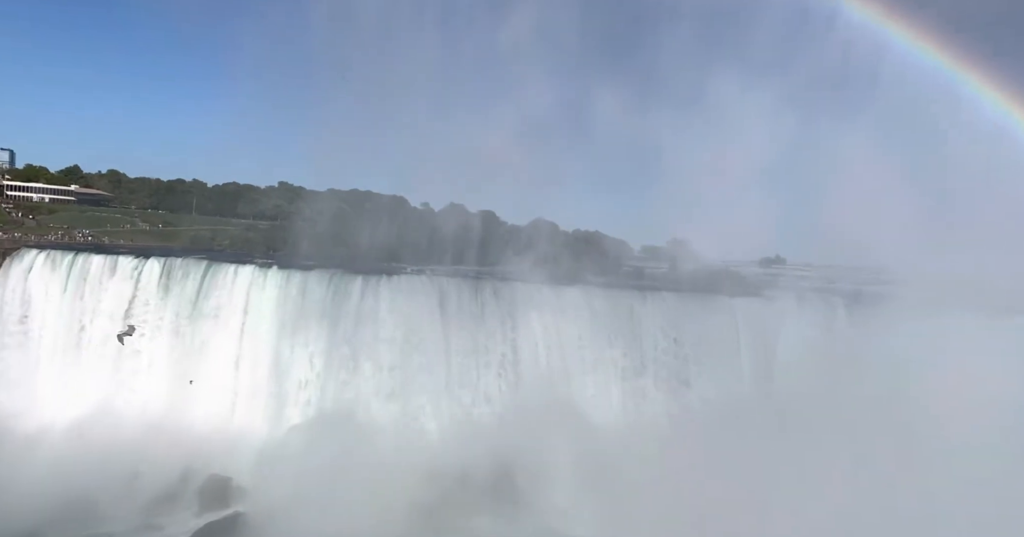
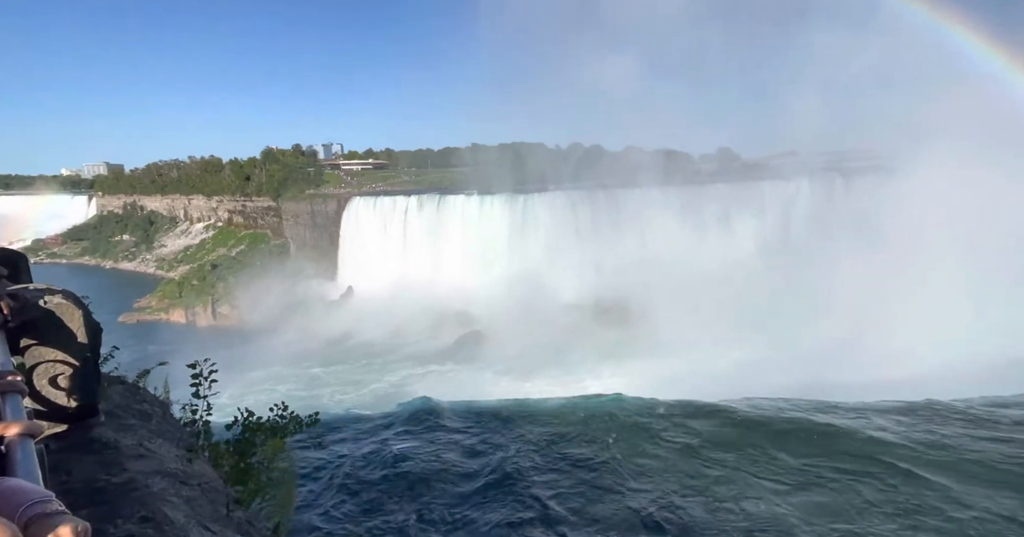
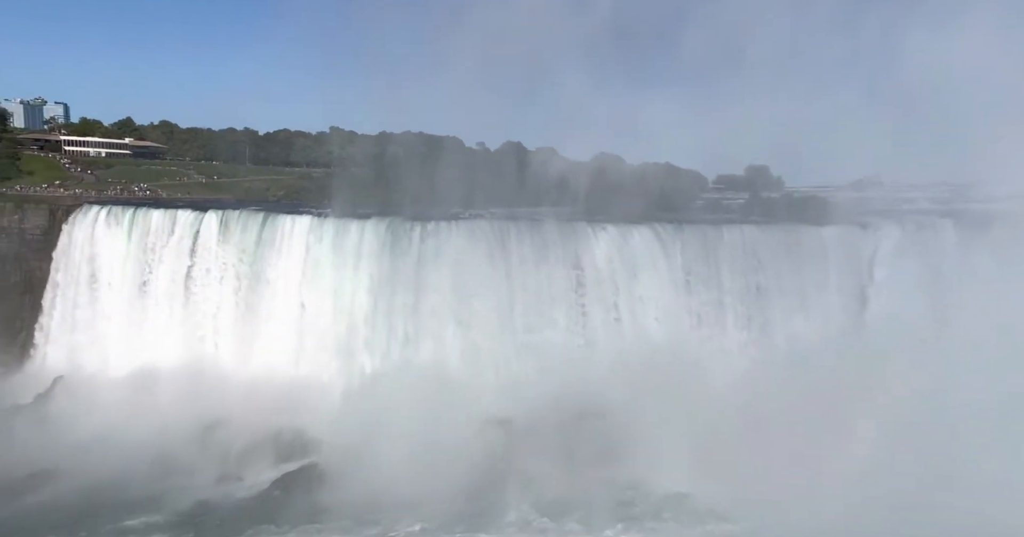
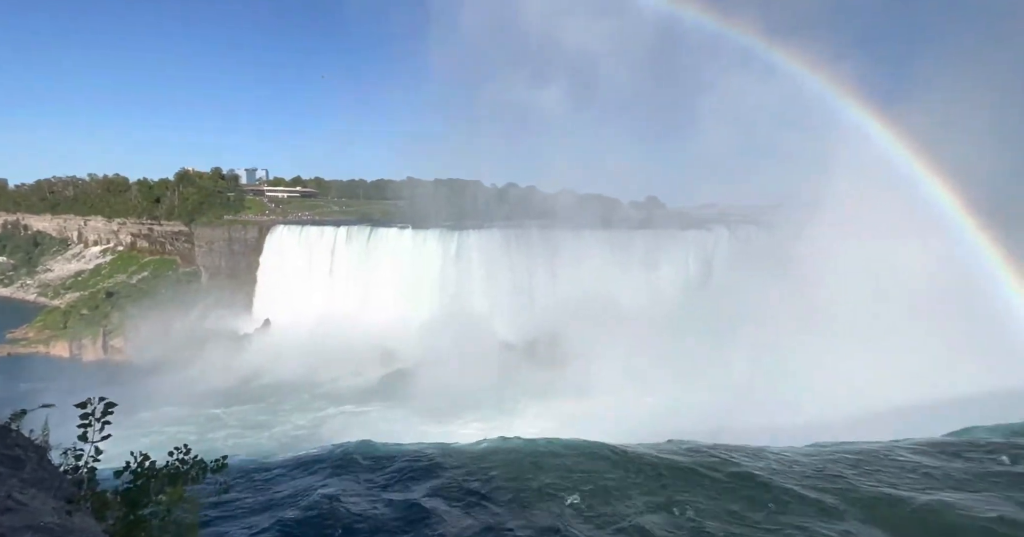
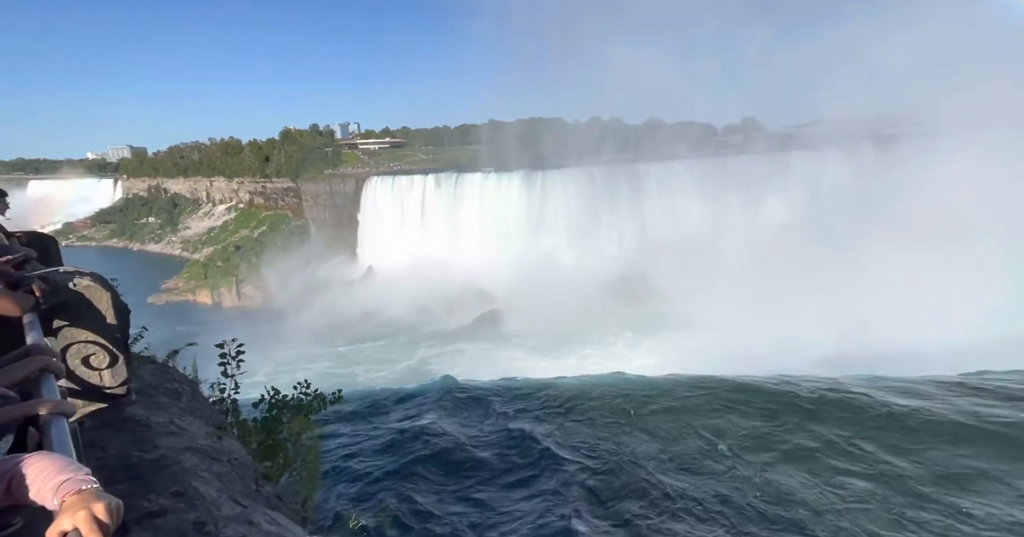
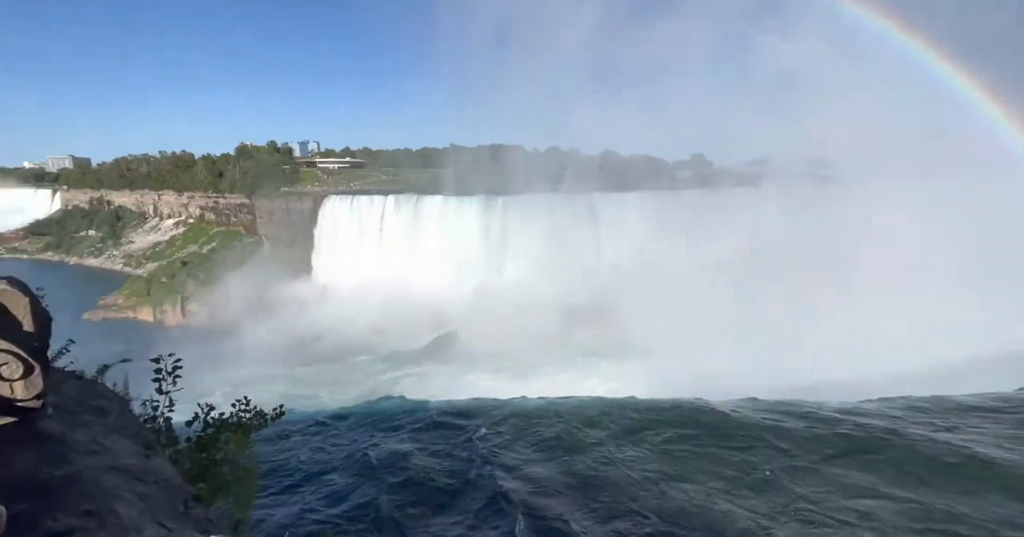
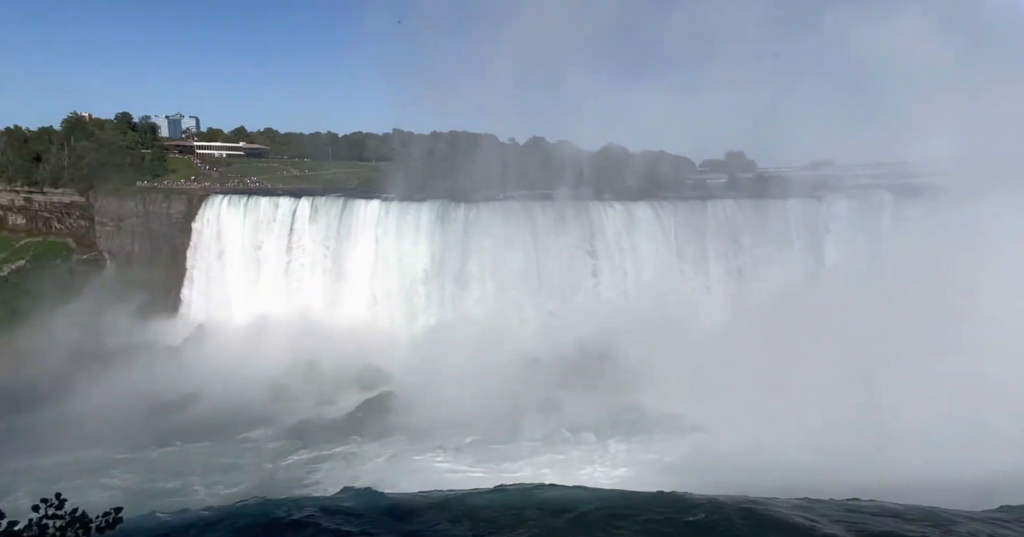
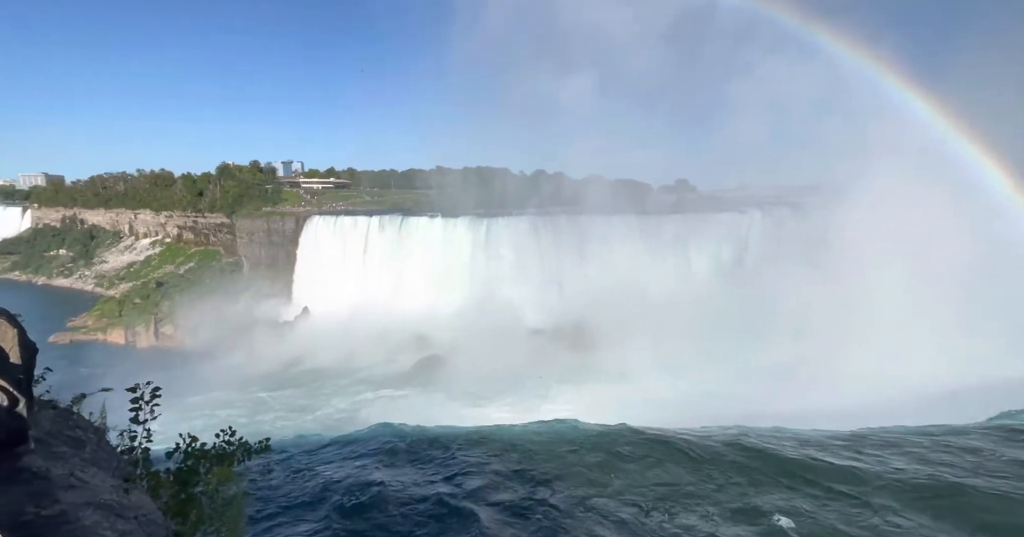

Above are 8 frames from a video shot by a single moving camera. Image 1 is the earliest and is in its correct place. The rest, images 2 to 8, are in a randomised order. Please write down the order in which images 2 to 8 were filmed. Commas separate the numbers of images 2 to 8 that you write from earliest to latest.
3, 7, 6, 5, 2, 8, 4
